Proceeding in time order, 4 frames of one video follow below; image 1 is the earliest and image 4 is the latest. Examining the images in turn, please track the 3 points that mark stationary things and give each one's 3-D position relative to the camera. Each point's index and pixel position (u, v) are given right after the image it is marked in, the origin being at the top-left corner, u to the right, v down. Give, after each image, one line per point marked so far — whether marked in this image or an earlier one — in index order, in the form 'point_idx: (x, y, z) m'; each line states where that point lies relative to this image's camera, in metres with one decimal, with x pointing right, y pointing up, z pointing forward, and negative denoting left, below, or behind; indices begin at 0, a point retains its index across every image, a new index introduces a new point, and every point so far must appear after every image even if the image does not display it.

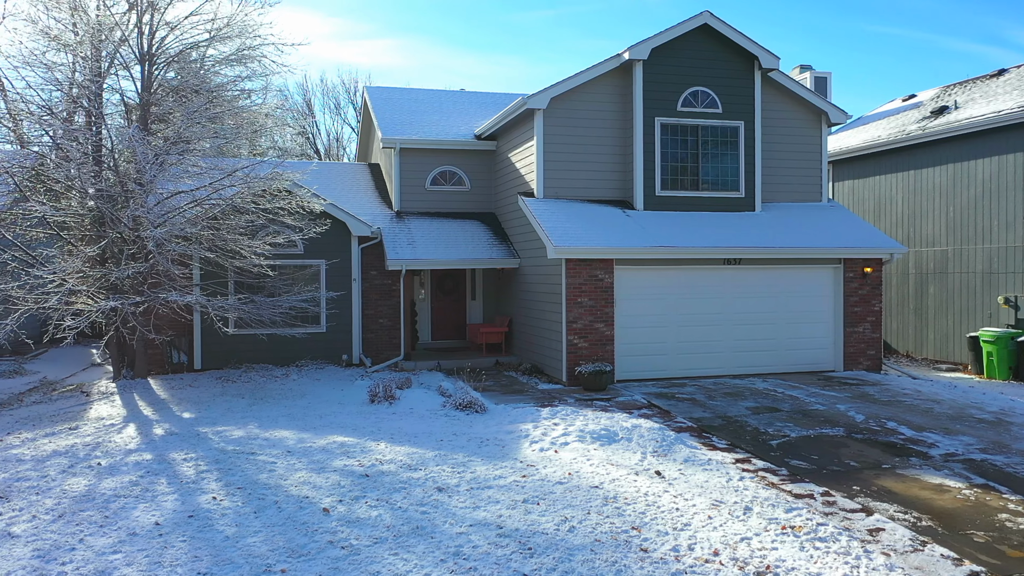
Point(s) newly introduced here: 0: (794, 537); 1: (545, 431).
0: (+2.0, -1.8, +4.9) m
1: (+0.3, -1.6, +7.8) m
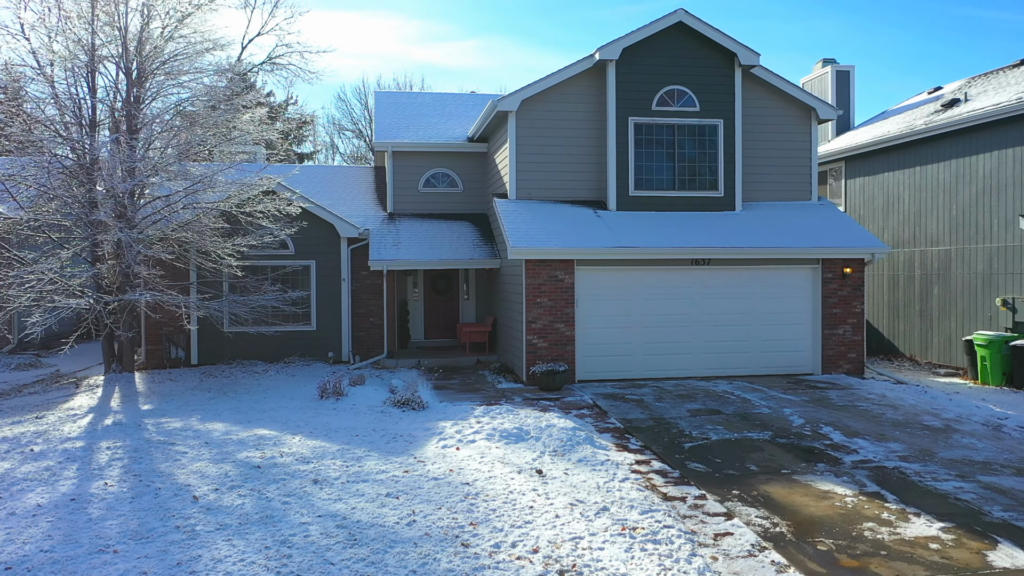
0: (+0.8, -1.8, +5.0) m
1: (-0.6, -1.6, +7.9) m
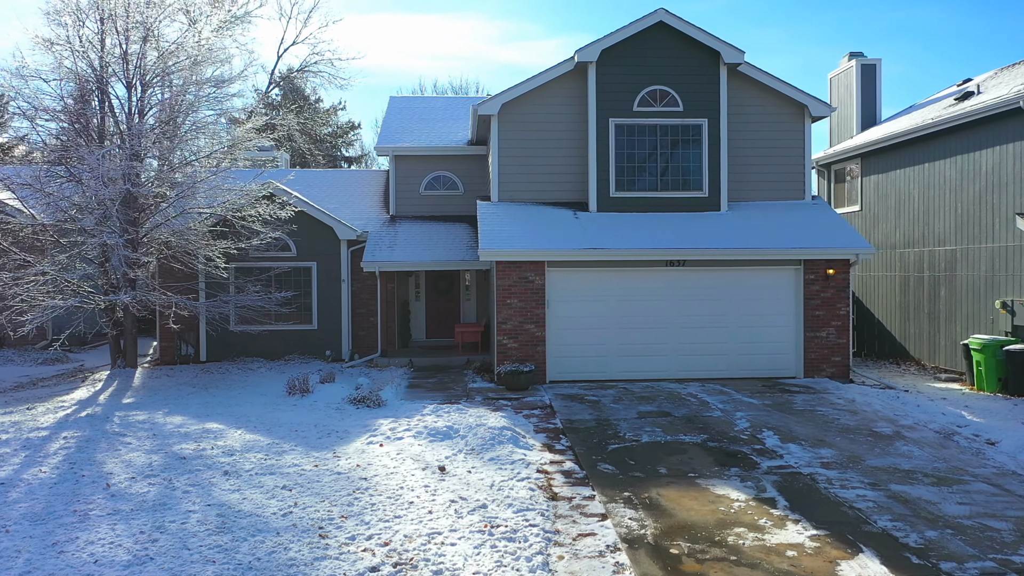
0: (-0.2, -1.8, +5.1) m
1: (-1.4, -1.6, +8.2) m
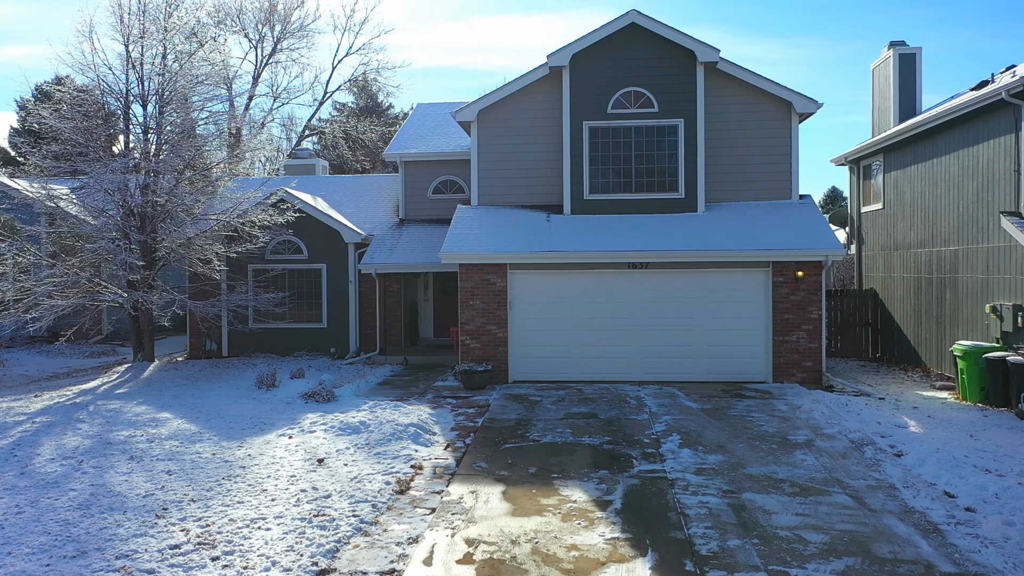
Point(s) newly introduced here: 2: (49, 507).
0: (-1.7, -1.9, +5.5) m
1: (-2.4, -1.7, +8.7) m
2: (-3.9, -1.8, +5.8) m
